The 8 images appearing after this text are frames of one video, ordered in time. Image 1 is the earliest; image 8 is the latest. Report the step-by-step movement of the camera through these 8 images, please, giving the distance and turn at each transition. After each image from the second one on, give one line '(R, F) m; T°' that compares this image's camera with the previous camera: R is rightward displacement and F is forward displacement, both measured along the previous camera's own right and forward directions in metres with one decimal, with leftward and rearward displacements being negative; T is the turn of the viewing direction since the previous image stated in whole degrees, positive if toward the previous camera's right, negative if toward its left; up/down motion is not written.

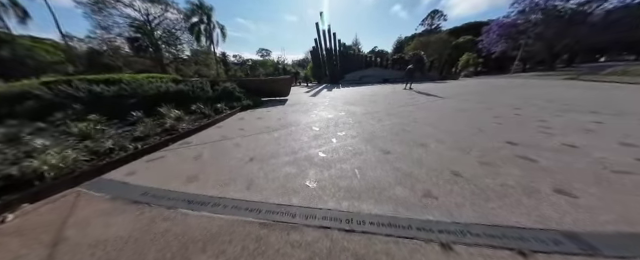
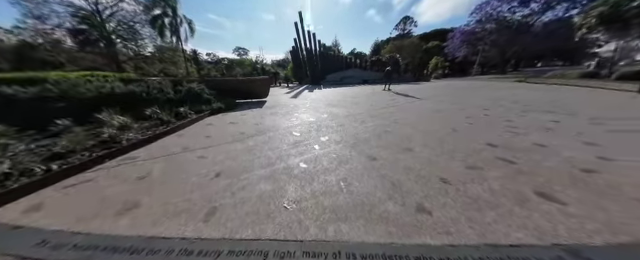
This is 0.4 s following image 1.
(0.0, +0.3) m; +6°
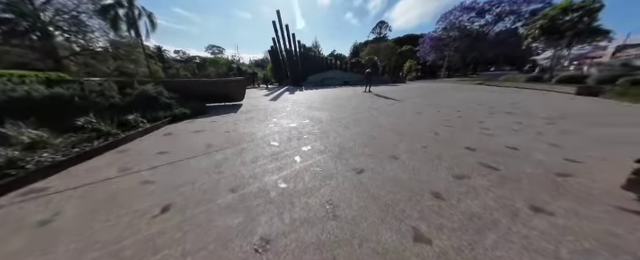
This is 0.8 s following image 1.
(0.0, +0.3) m; +6°
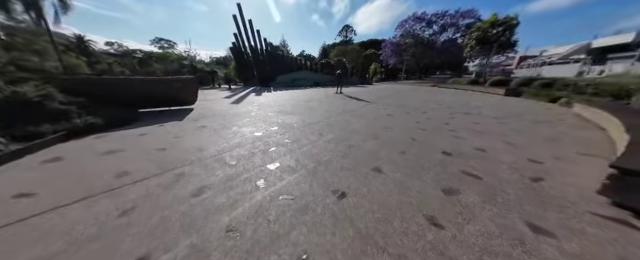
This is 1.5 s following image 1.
(0.0, +0.5) m; +10°
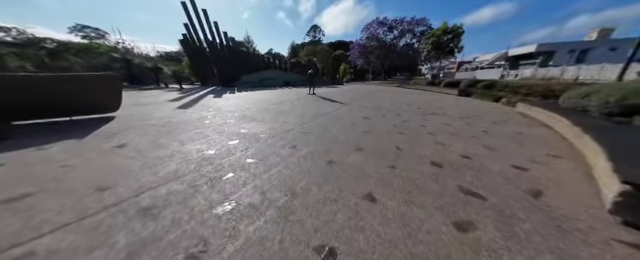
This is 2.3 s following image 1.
(0.0, +0.7) m; +10°
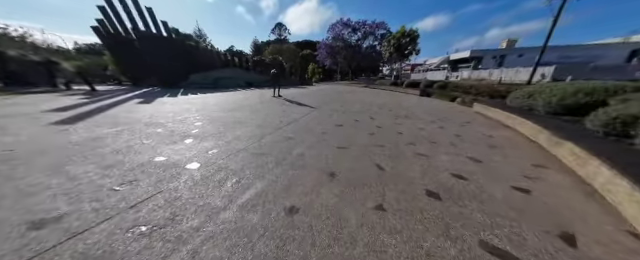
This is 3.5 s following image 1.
(+0.2, +1.0) m; +10°
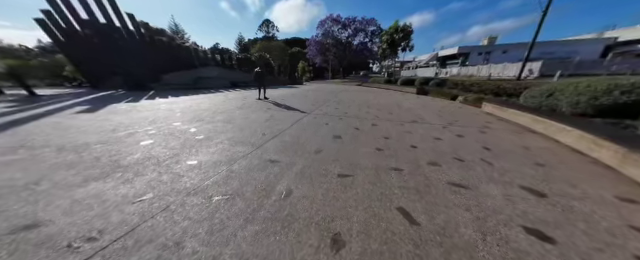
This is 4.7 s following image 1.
(0.0, +1.1) m; +3°
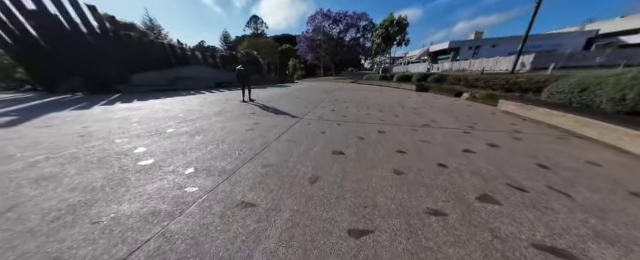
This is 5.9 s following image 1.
(0.0, +1.0) m; +2°
